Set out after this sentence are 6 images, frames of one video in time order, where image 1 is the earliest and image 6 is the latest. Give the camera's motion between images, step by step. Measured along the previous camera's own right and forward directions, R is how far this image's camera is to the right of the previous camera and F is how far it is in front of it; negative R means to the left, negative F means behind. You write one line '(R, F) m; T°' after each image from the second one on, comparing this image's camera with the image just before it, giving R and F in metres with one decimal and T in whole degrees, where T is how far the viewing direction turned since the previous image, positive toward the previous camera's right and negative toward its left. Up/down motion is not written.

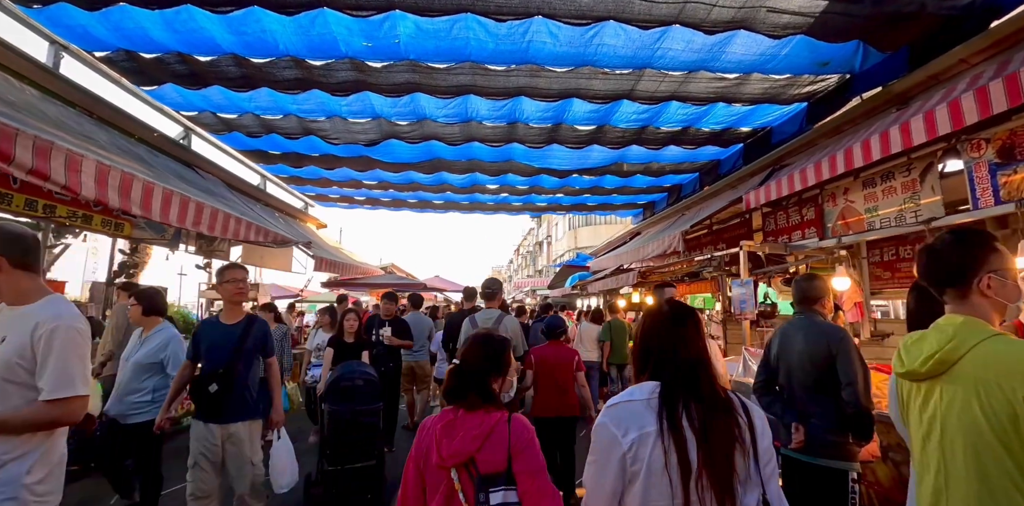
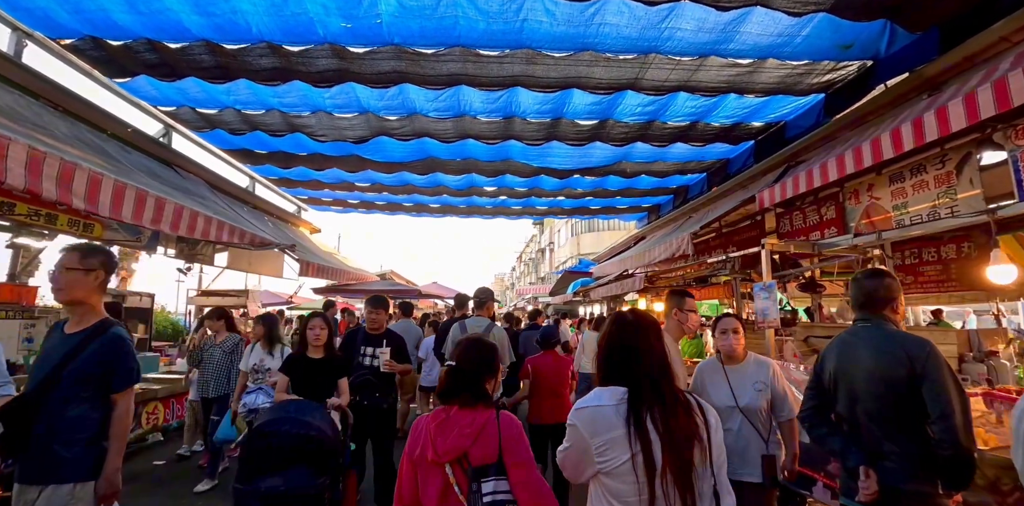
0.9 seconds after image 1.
(+0.1, +0.4) m; 0°
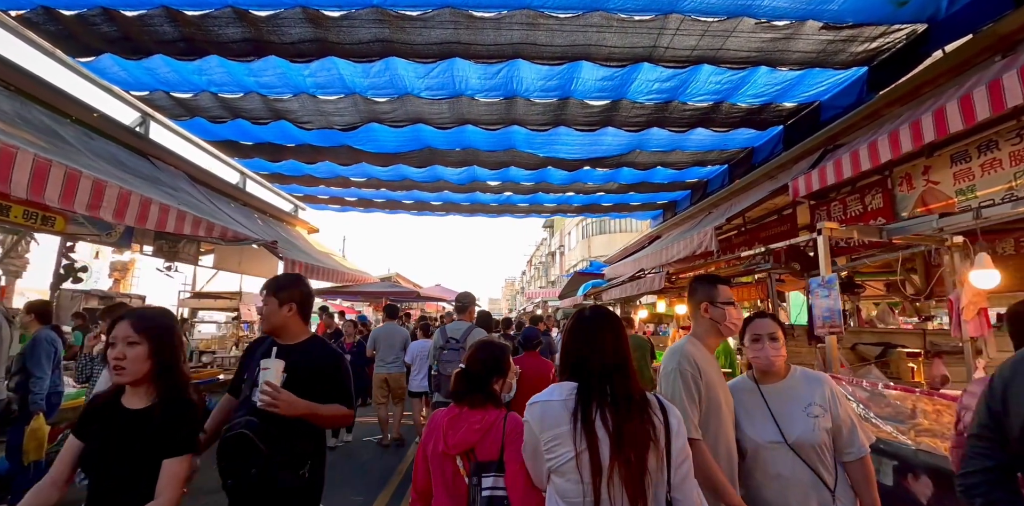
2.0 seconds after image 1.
(+0.1, +0.5) m; -1°
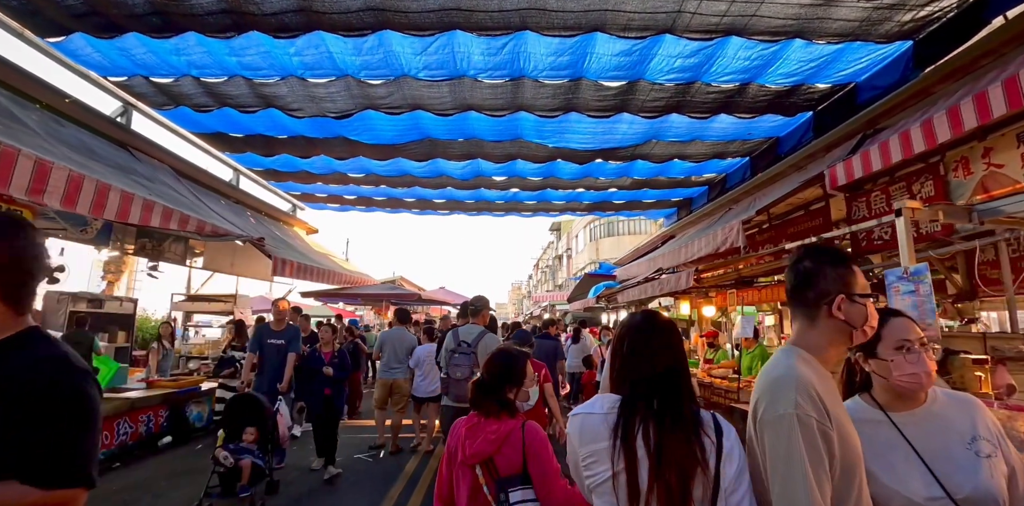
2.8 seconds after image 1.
(0.0, +0.4) m; -1°
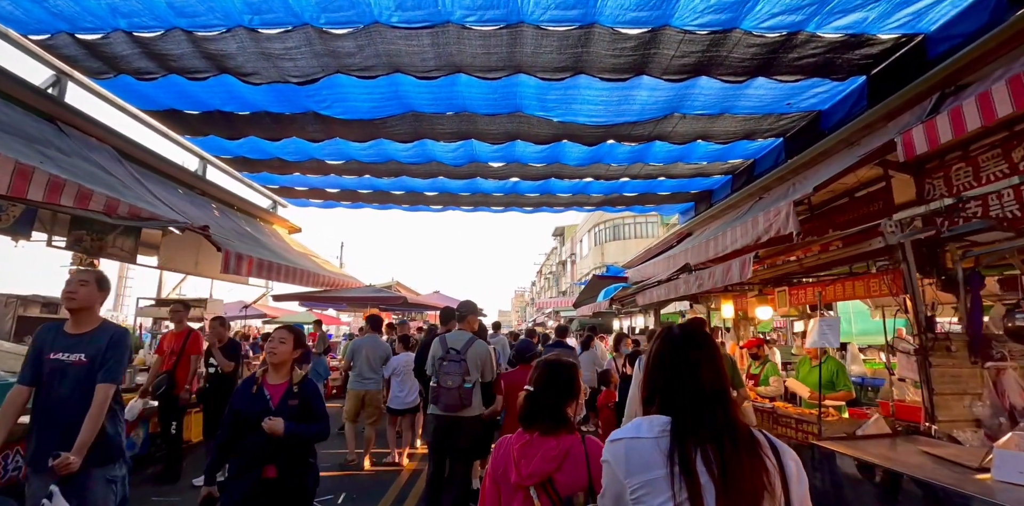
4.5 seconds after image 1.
(+0.1, +0.8) m; 0°
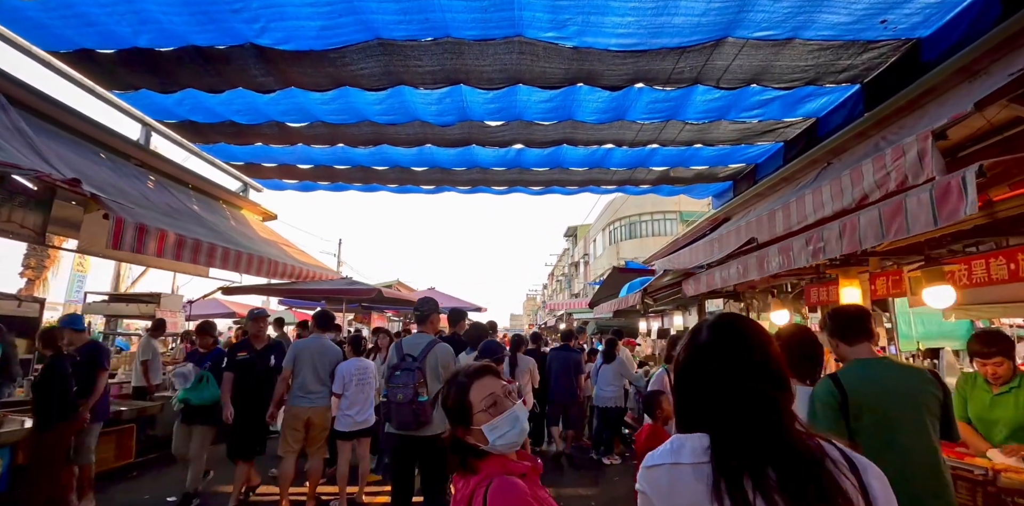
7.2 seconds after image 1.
(+0.1, +1.1) m; -1°
